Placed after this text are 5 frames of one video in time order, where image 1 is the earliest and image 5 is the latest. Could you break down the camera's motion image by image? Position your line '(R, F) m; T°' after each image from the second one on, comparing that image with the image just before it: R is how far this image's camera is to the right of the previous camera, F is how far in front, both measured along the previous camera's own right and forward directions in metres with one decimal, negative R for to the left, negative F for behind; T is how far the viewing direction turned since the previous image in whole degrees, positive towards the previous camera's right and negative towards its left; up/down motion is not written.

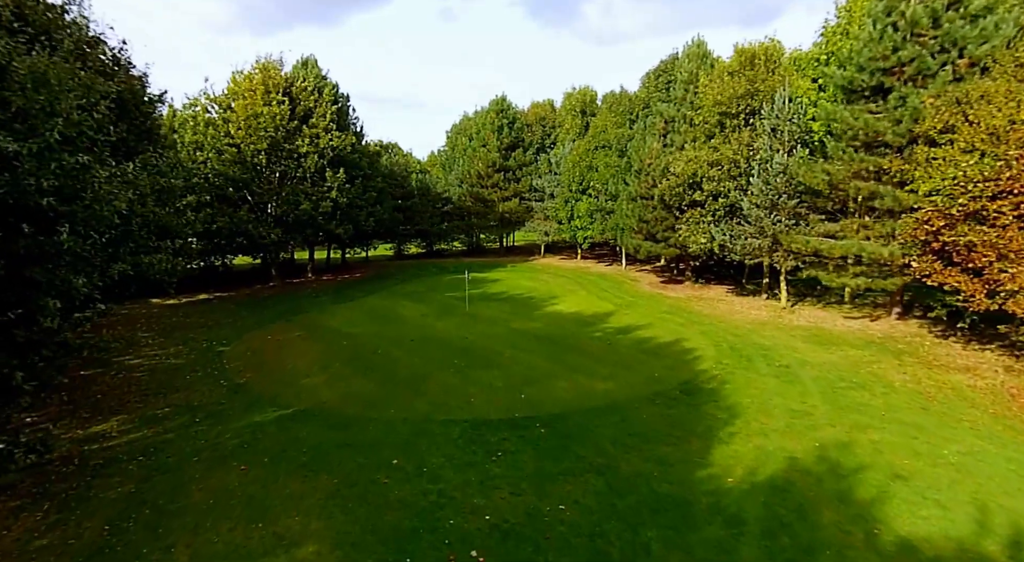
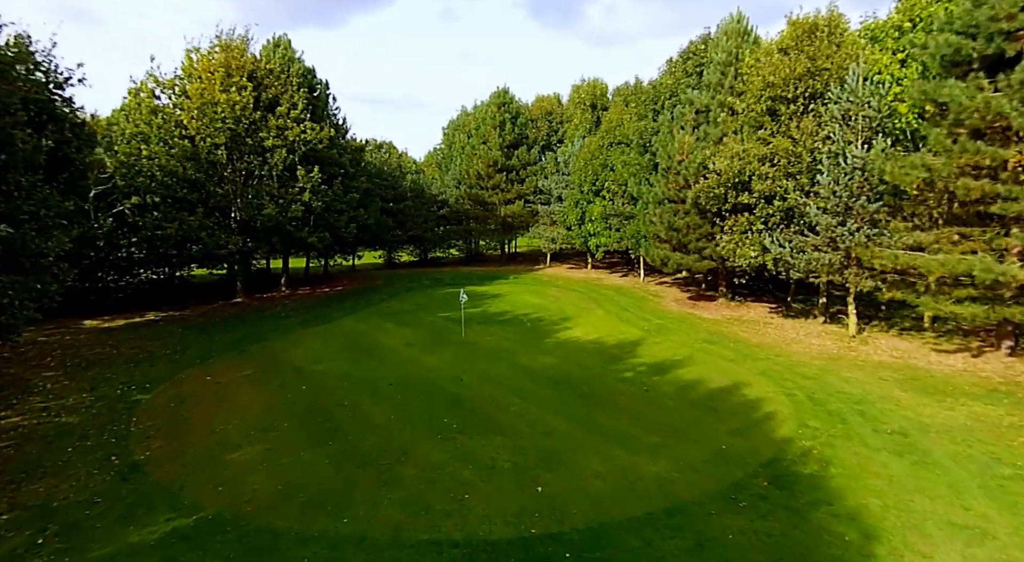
(-0.2, +4.7) m; 0°
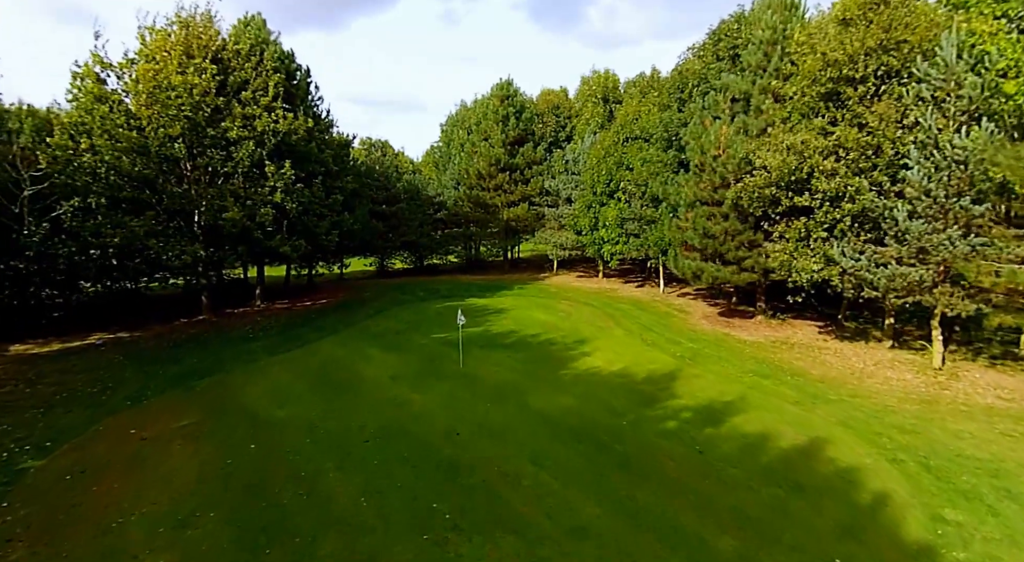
(-0.2, +3.7) m; 0°
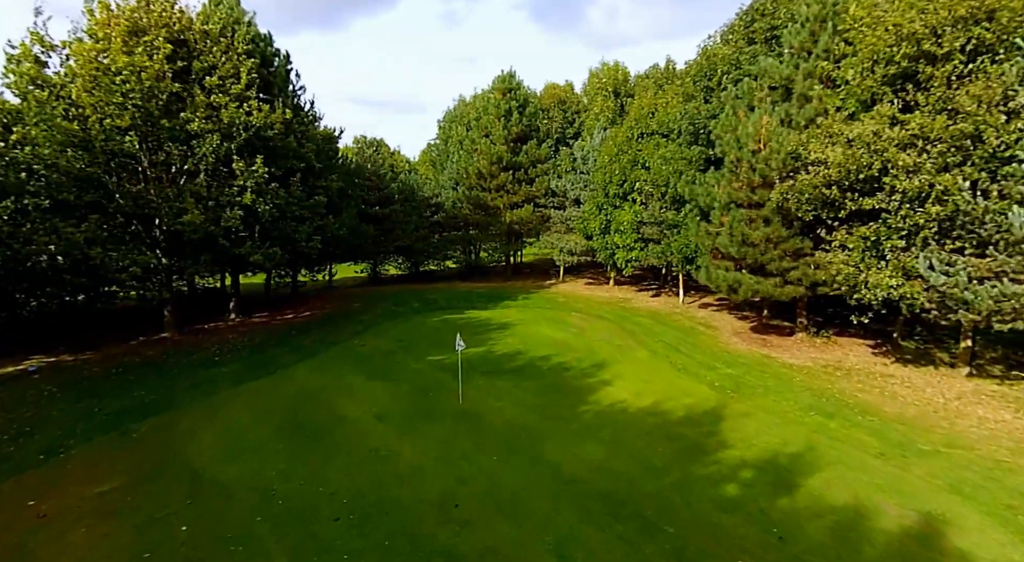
(-0.3, +3.0) m; 0°
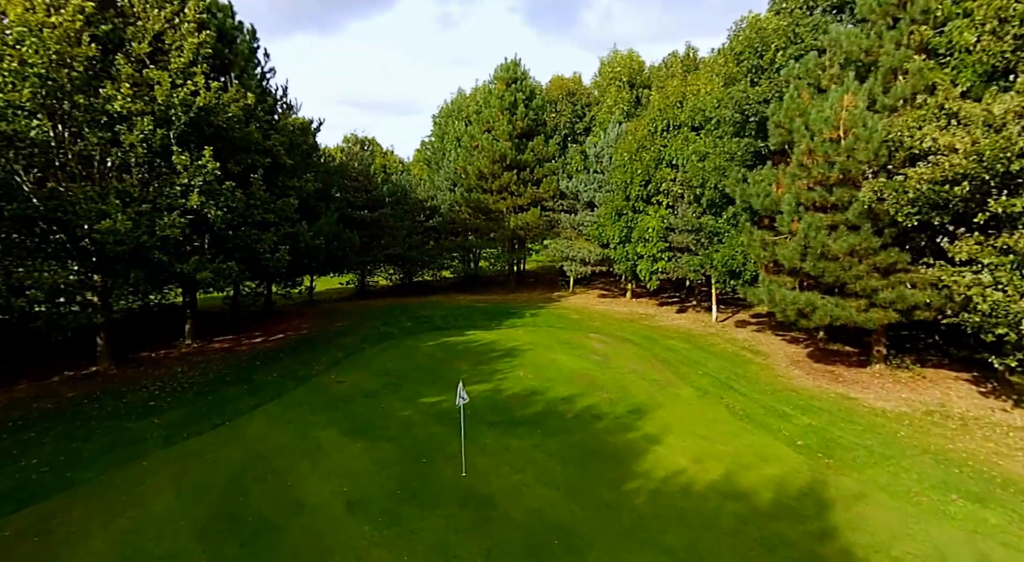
(-0.5, +4.0) m; 0°
